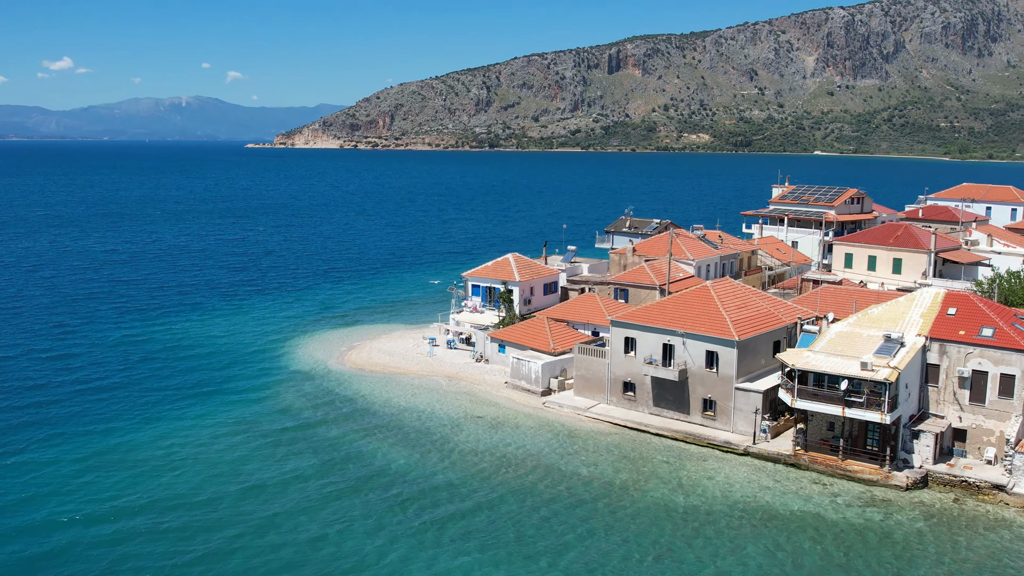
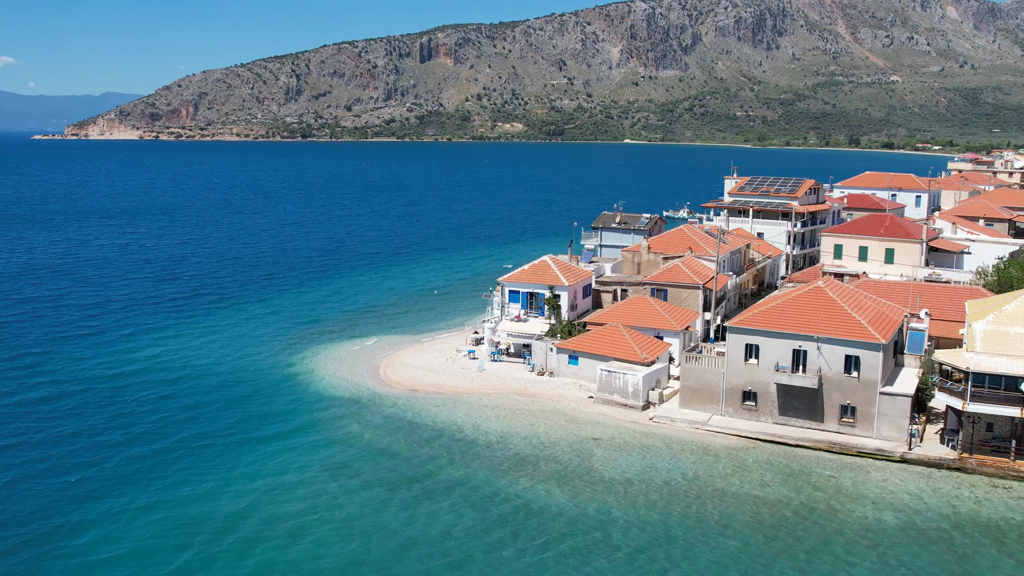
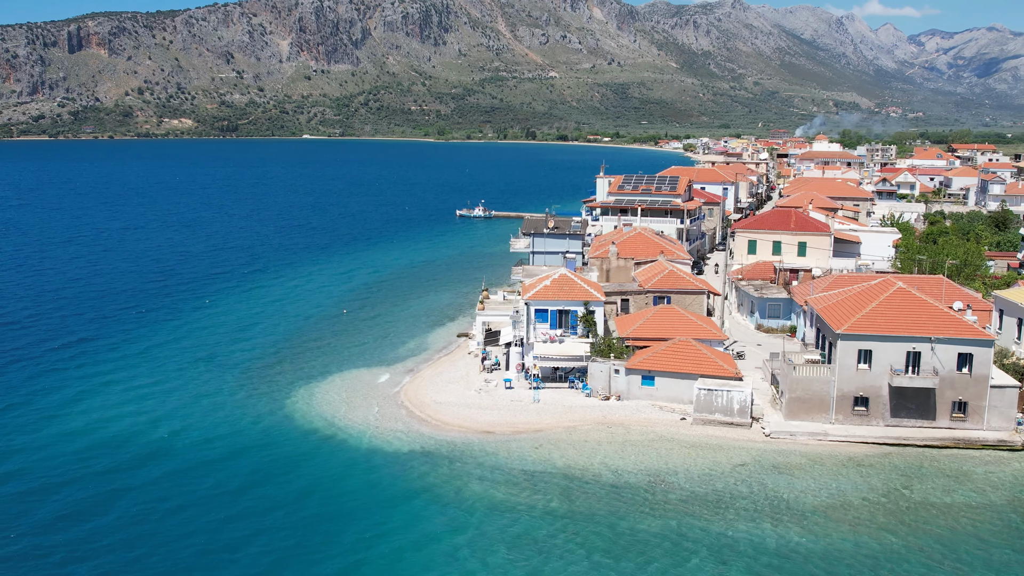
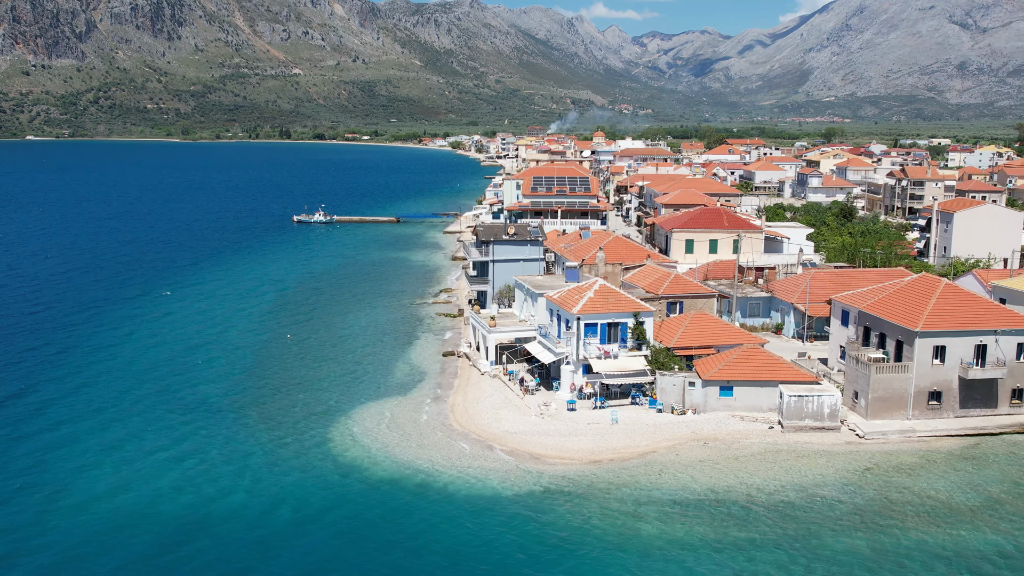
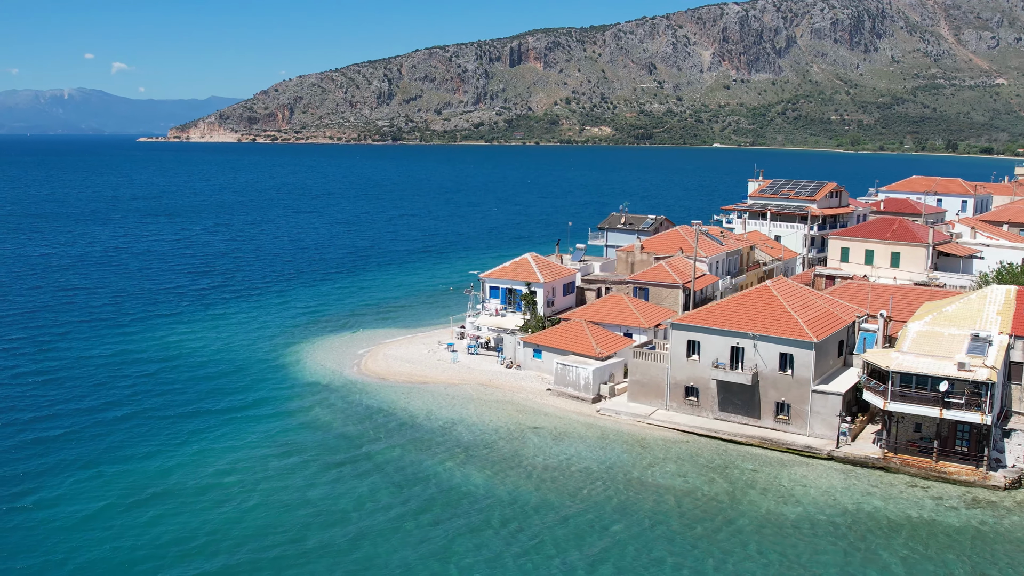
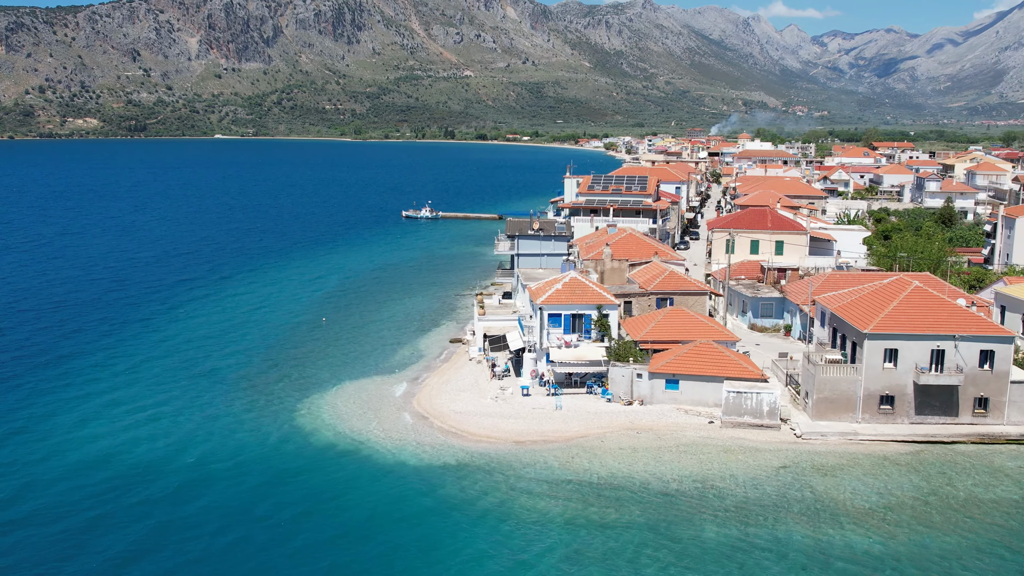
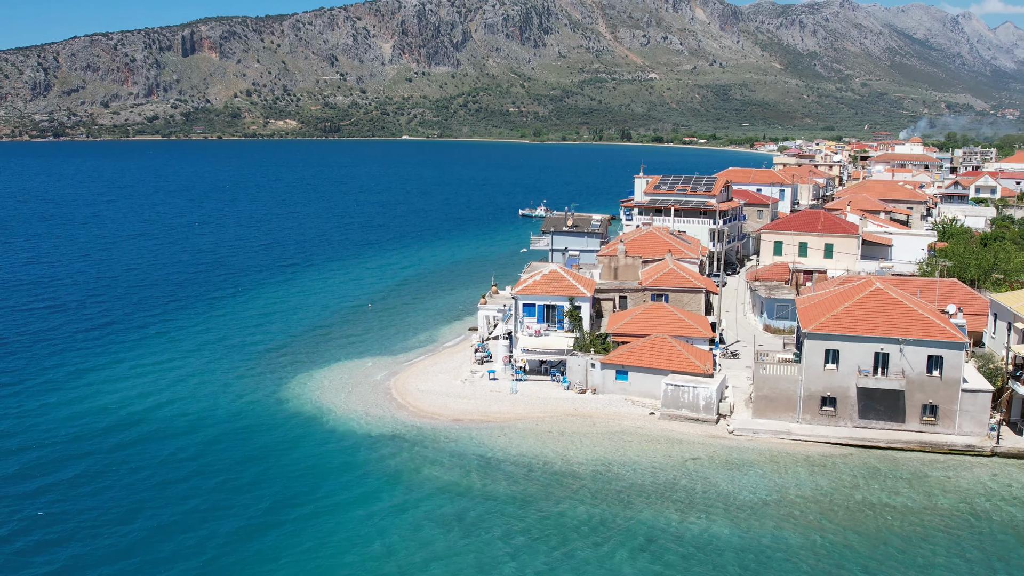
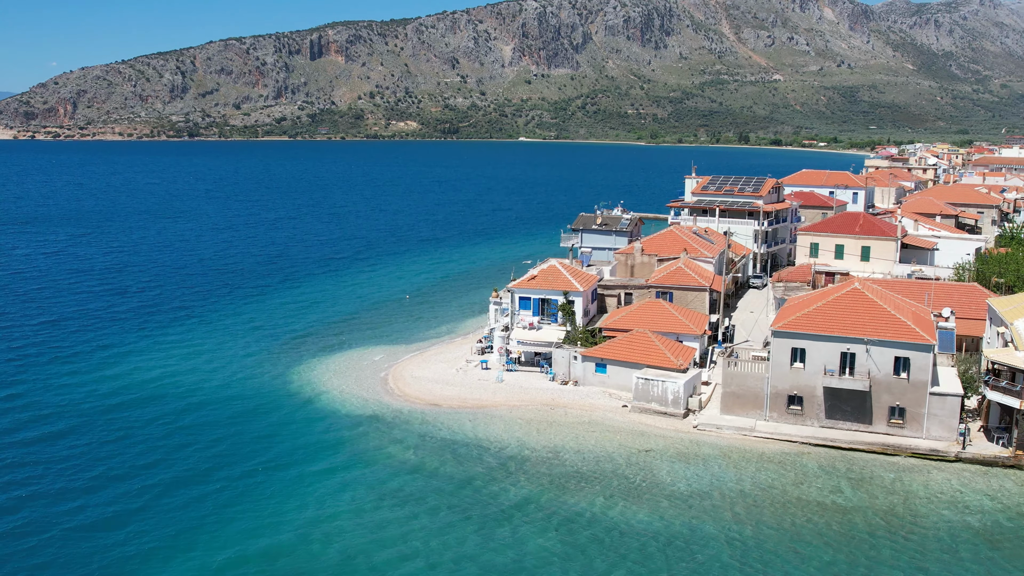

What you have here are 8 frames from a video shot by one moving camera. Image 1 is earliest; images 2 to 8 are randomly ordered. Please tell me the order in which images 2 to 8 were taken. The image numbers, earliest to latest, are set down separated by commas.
5, 2, 8, 7, 3, 6, 4
